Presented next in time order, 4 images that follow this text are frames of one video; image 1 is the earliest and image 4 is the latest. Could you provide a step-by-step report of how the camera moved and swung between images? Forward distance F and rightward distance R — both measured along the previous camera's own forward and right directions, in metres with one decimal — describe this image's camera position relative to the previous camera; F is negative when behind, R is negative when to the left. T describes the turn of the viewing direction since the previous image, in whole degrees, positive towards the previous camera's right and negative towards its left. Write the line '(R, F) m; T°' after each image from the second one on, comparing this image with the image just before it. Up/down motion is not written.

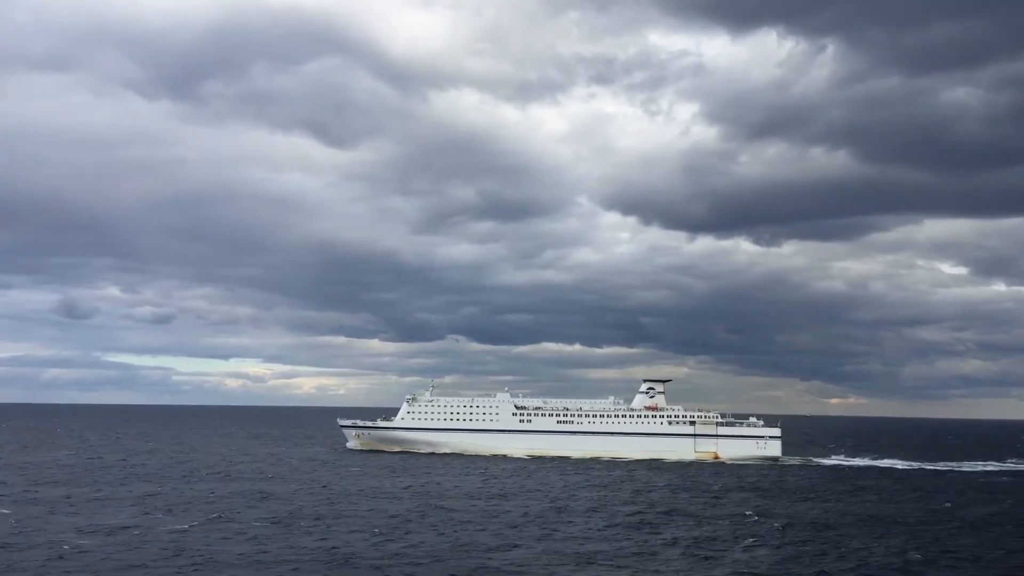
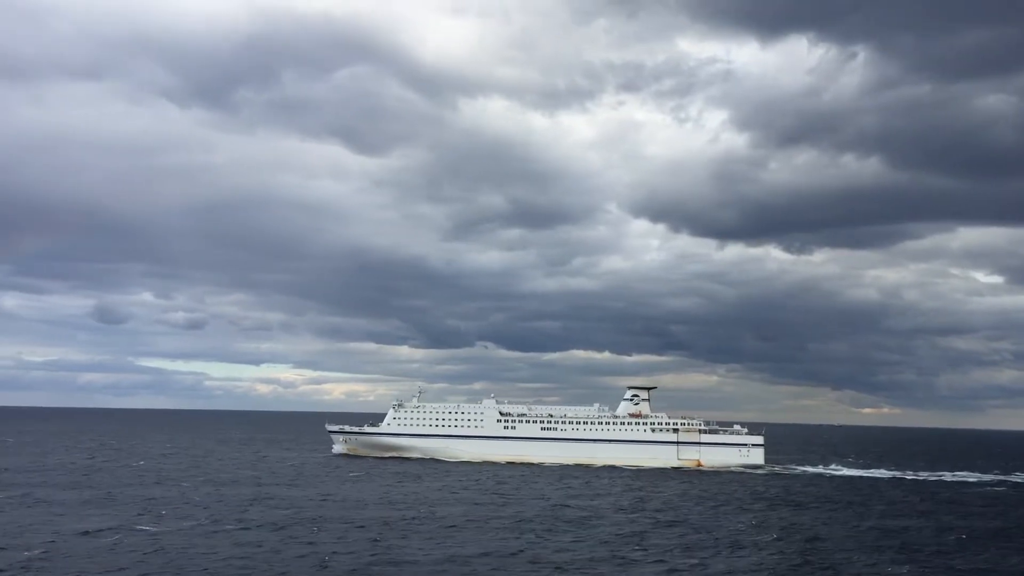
(+1.5, -3.3) m; -2°
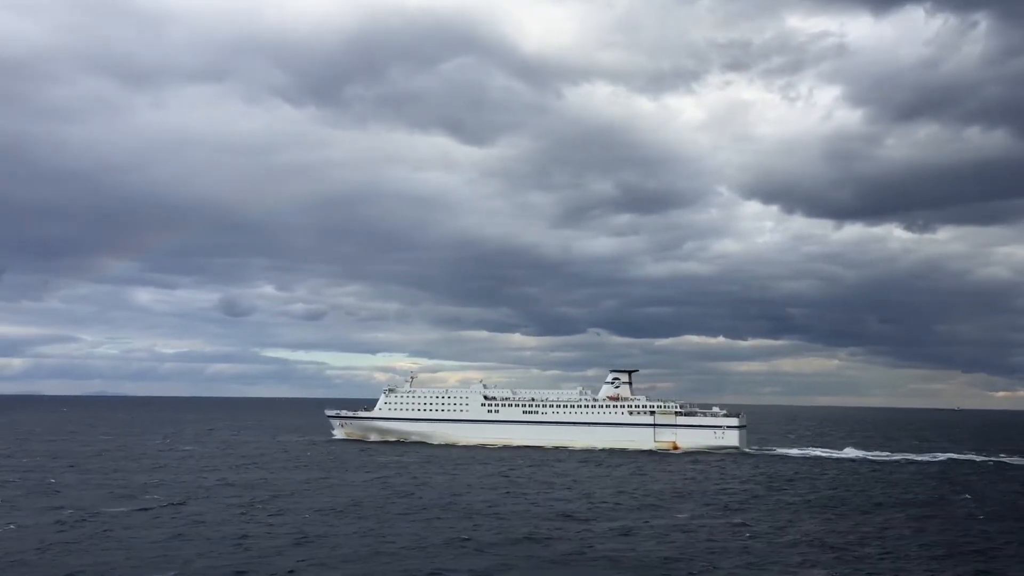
(+5.7, +0.4) m; -5°
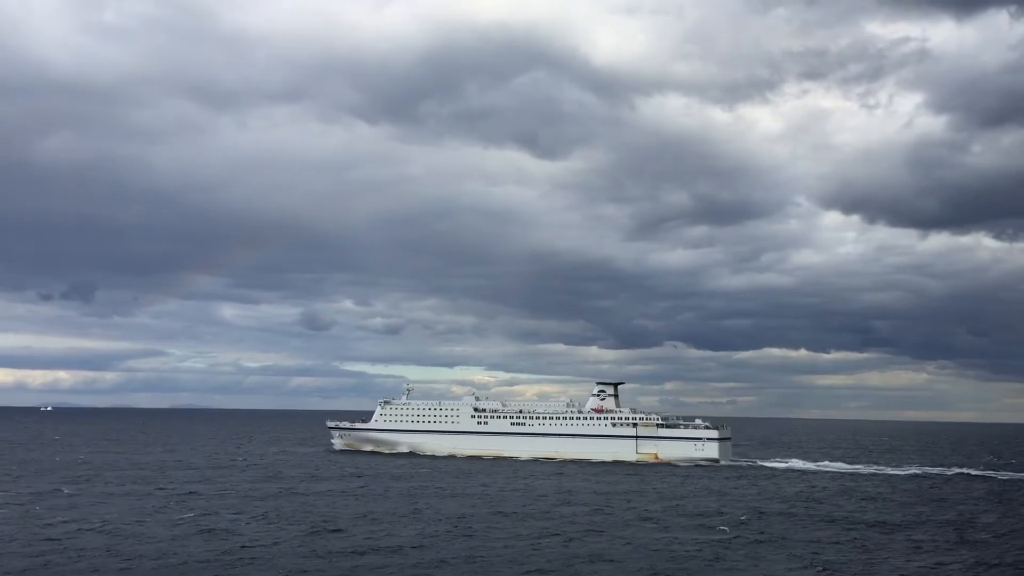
(+4.1, -0.2) m; -3°
